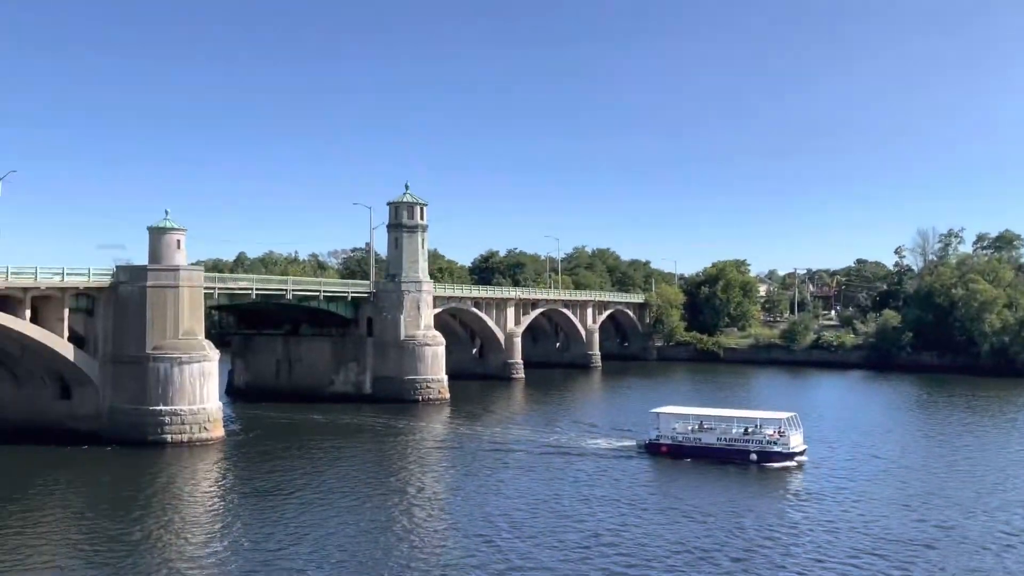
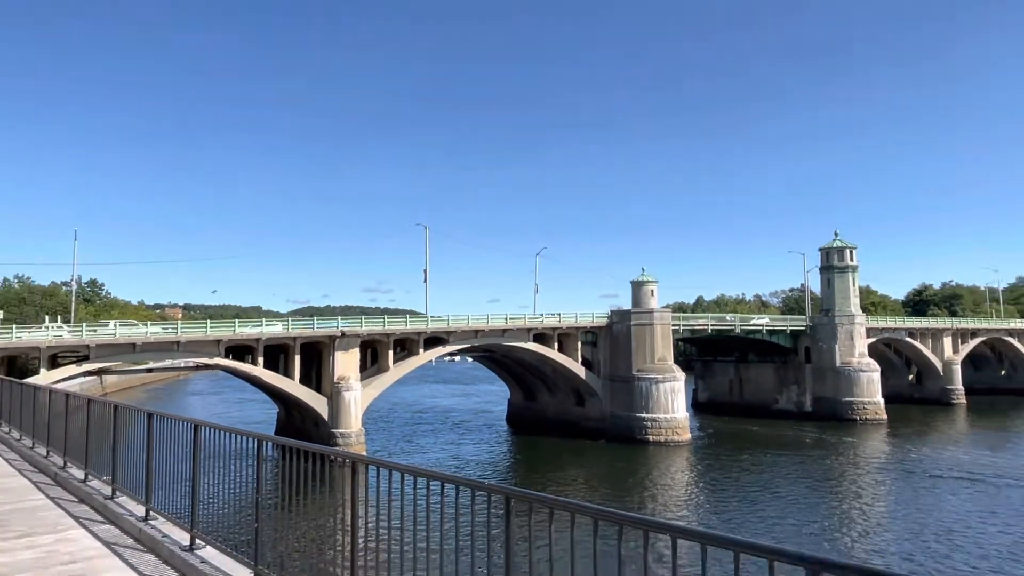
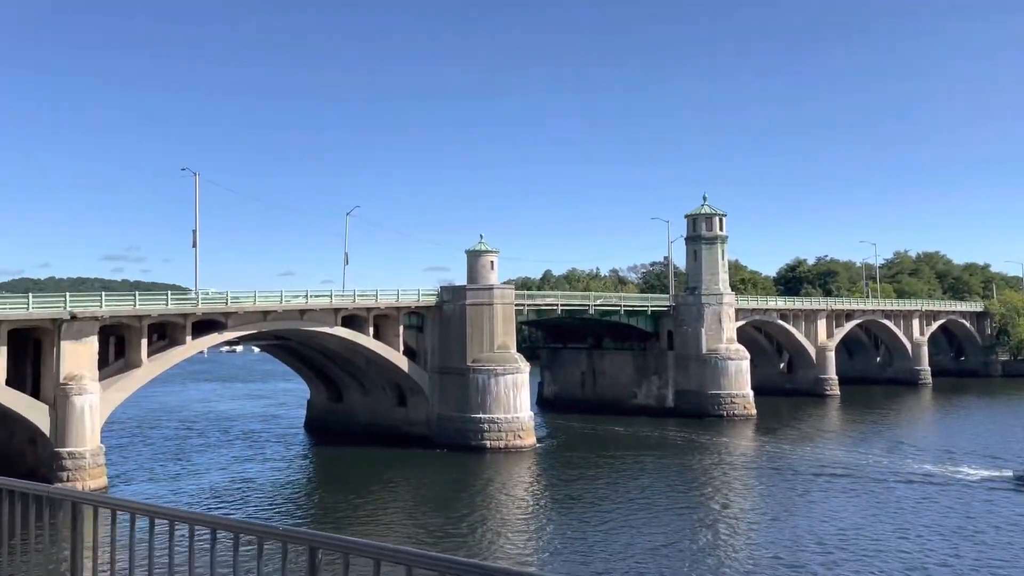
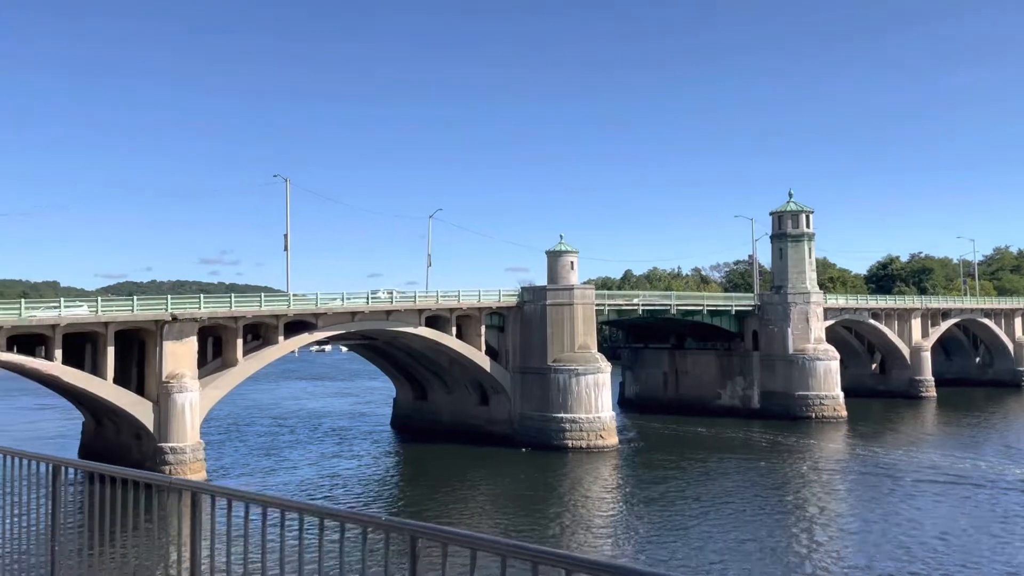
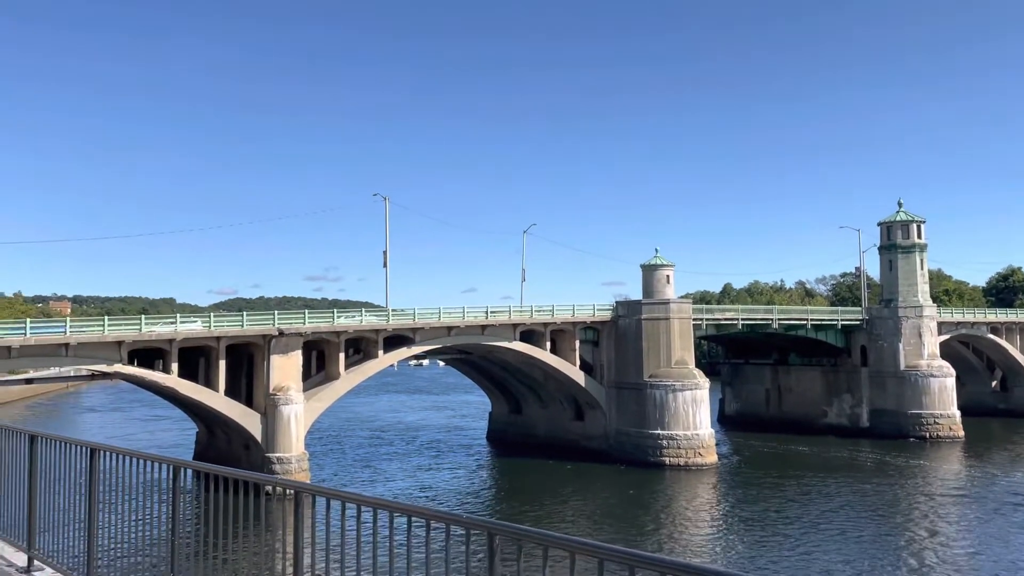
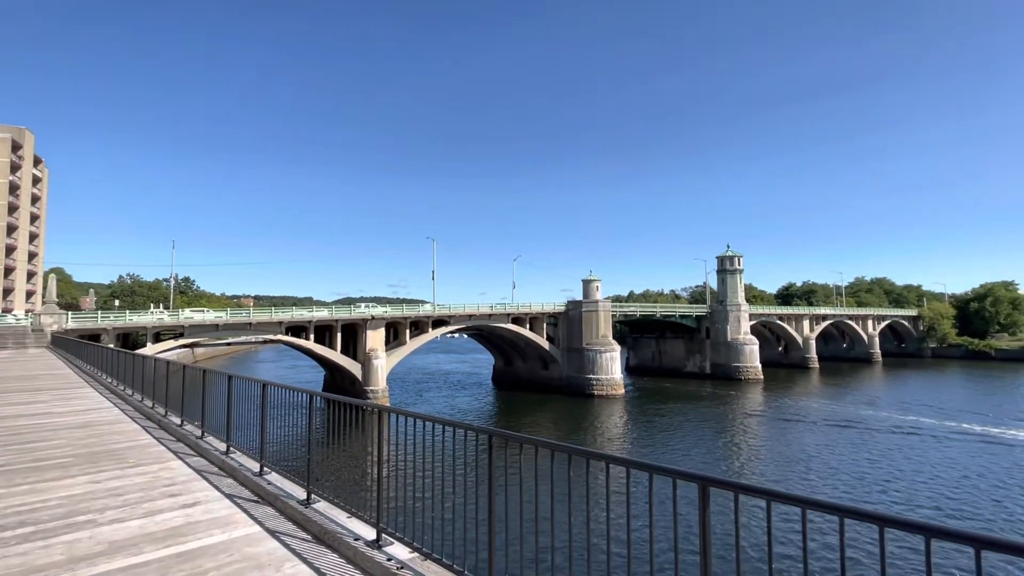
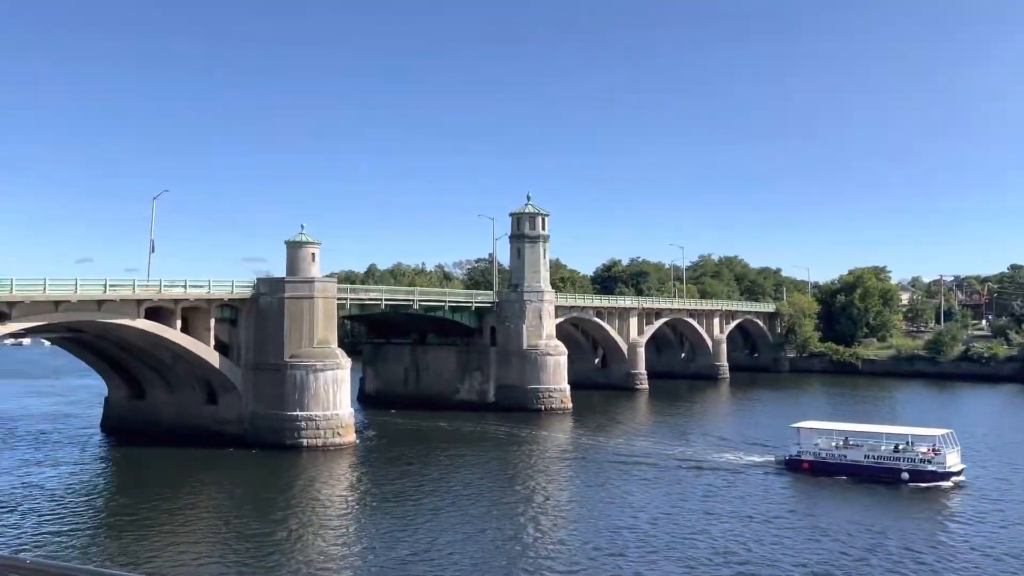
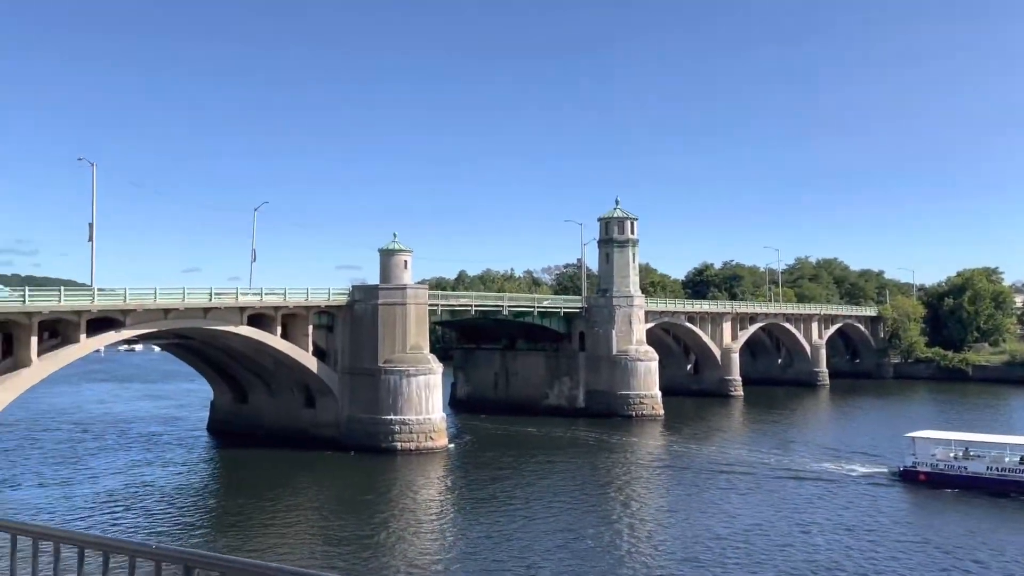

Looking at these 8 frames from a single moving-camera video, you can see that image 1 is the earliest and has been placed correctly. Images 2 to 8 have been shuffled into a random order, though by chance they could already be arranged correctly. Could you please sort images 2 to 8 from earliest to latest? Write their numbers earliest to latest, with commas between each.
7, 8, 3, 4, 5, 2, 6
